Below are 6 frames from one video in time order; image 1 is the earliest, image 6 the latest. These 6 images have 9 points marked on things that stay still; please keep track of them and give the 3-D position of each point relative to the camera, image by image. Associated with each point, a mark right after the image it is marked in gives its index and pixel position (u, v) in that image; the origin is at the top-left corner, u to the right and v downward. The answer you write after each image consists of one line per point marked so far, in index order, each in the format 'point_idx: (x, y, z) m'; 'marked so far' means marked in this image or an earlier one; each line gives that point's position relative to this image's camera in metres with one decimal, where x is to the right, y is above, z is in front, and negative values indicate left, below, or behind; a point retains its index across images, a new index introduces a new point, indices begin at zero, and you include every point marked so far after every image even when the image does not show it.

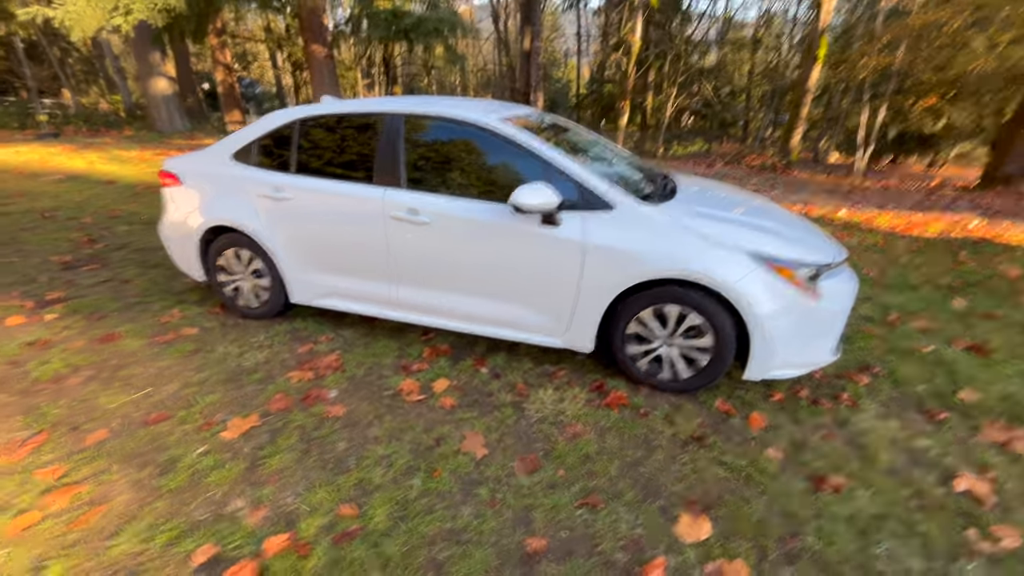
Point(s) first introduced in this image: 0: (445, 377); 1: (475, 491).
0: (-0.5, -0.6, +3.2) m
1: (-0.2, -1.0, +2.3) m
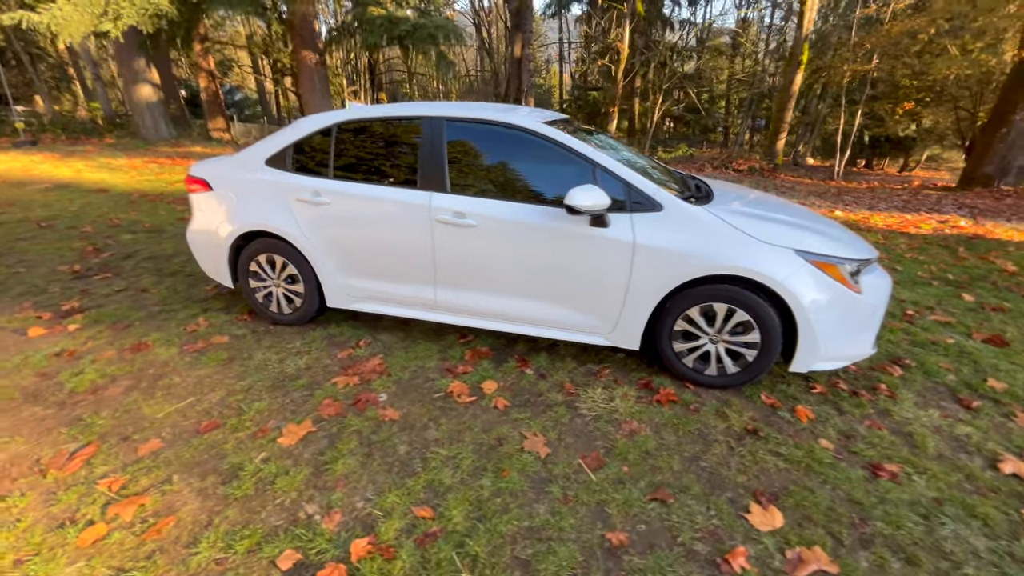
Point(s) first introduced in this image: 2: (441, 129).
0: (-0.1, -0.6, +3.2) m
1: (+0.2, -1.0, +2.4) m
2: (-0.5, +1.2, +3.4) m
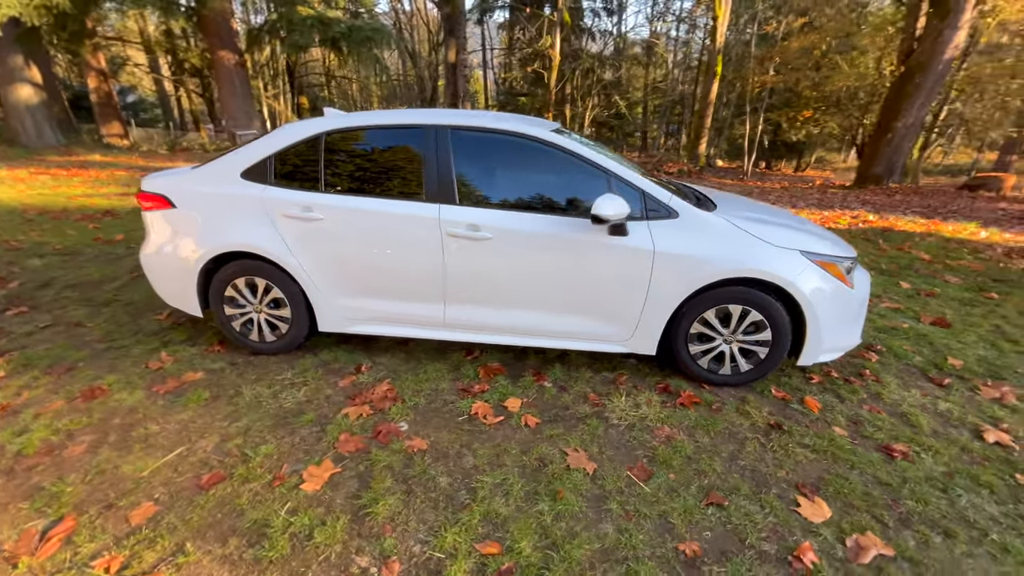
0: (0.0, -0.7, +3.1) m
1: (+0.5, -1.1, +2.3) m
2: (-0.5, +1.1, +3.2) m
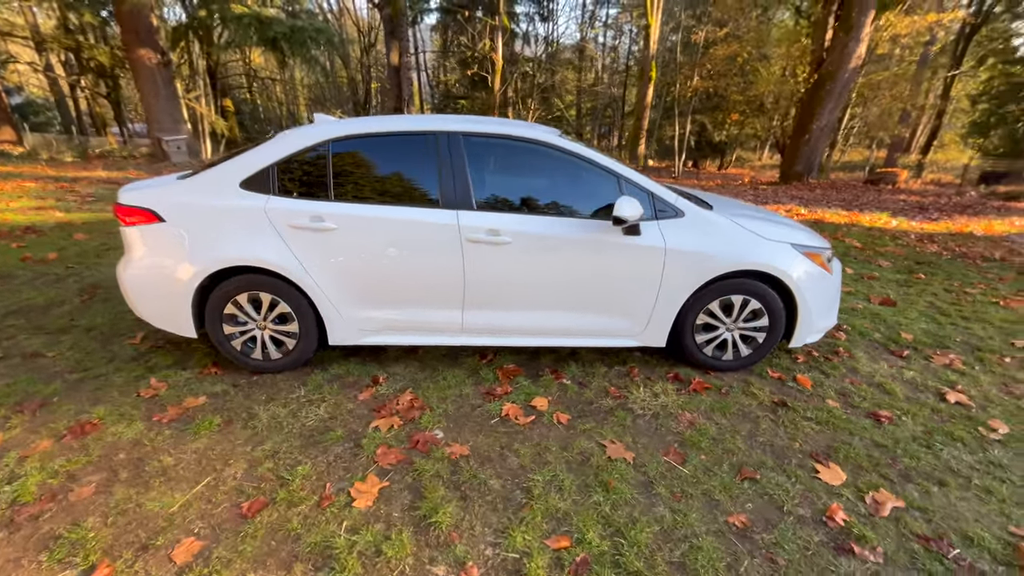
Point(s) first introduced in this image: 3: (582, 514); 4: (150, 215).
0: (+0.2, -0.7, +3.2) m
1: (+0.8, -1.1, +2.5) m
2: (-0.4, +1.0, +3.2) m
3: (+0.4, -1.1, +2.3) m
4: (-2.5, +0.5, +3.1) m
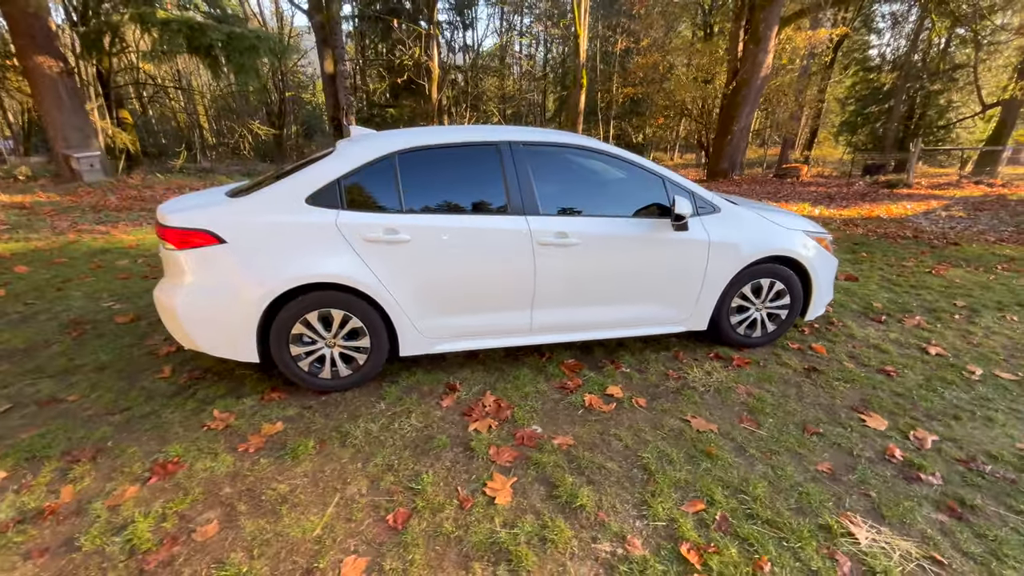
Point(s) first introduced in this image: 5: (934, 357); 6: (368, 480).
0: (+0.7, -0.7, +3.4) m
1: (+1.4, -1.0, +2.8) m
2: (0.0, +1.0, +3.4) m
3: (+1.1, -1.1, +2.6) m
4: (-2.0, +0.3, +3.0) m
5: (+3.6, -0.6, +3.9) m
6: (-0.8, -1.1, +2.5) m
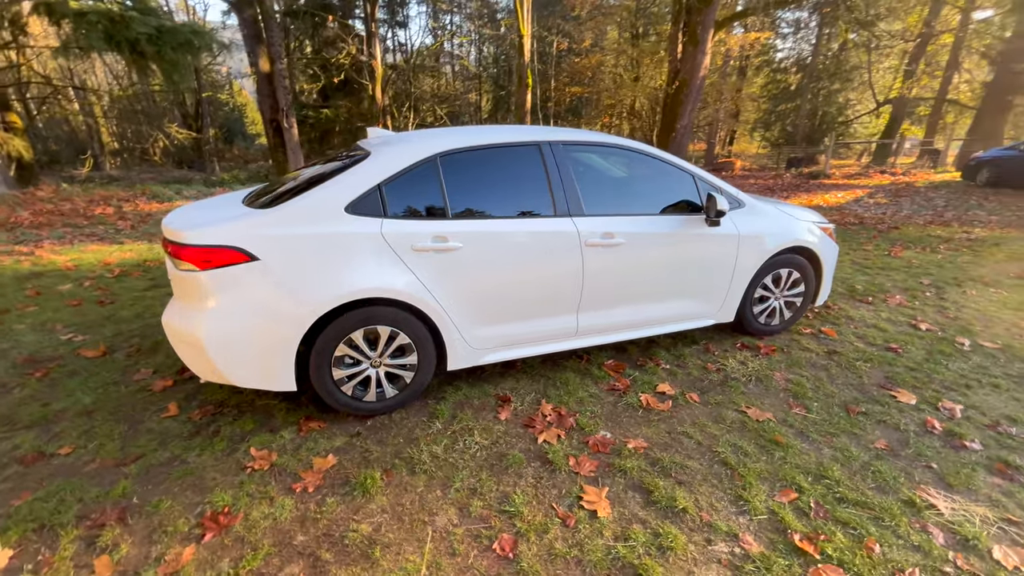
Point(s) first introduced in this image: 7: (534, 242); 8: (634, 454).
0: (+1.1, -0.7, +3.4) m
1: (+1.9, -0.9, +2.9) m
2: (+0.3, +1.0, +3.3) m
3: (+1.5, -1.0, +2.6) m
4: (-1.6, +0.2, +2.6) m
5: (+3.8, -0.4, +4.2) m
6: (-0.3, -1.1, +2.3) m
7: (+0.1, +0.3, +3.1) m
8: (+0.7, -1.0, +2.7) m
